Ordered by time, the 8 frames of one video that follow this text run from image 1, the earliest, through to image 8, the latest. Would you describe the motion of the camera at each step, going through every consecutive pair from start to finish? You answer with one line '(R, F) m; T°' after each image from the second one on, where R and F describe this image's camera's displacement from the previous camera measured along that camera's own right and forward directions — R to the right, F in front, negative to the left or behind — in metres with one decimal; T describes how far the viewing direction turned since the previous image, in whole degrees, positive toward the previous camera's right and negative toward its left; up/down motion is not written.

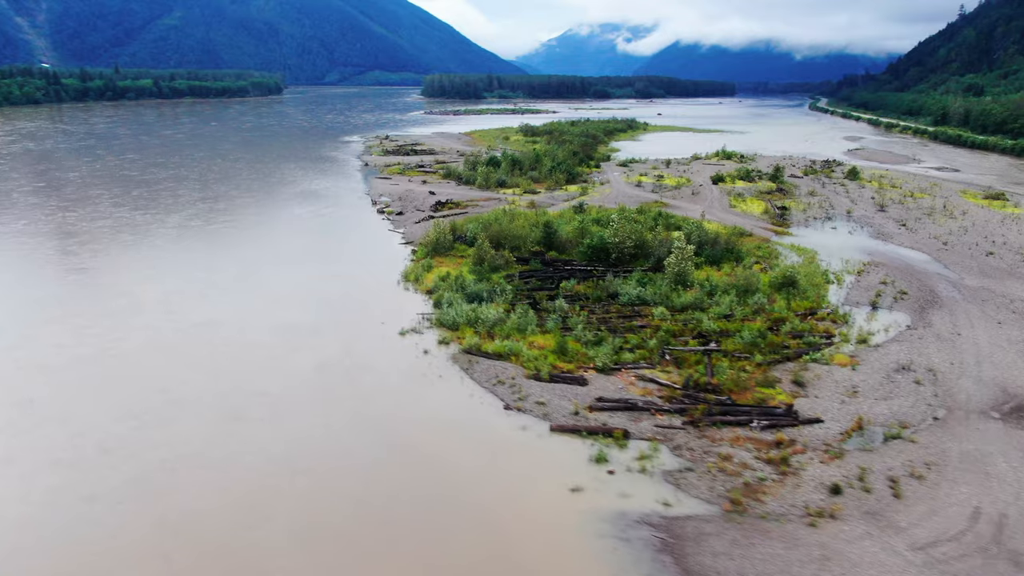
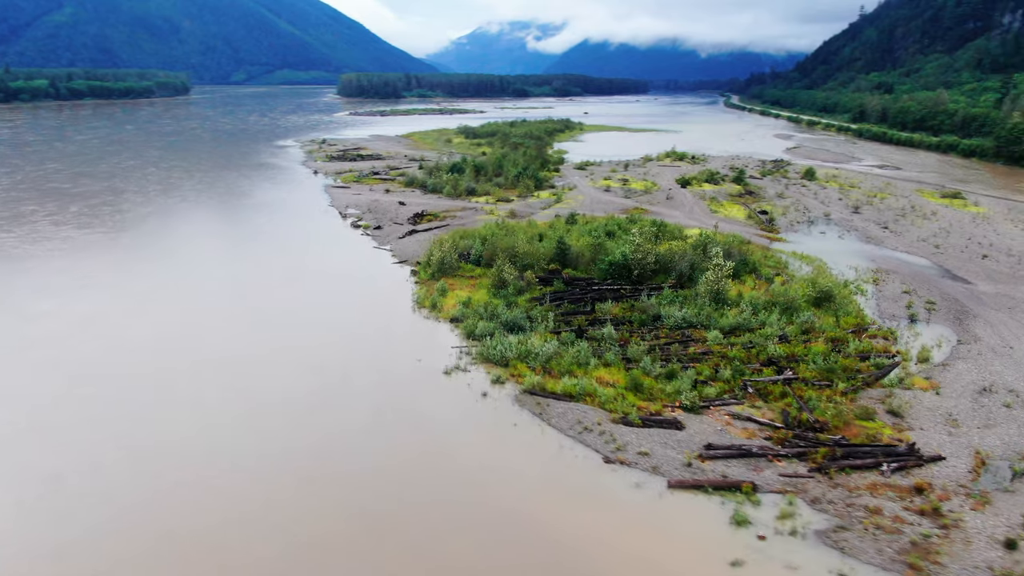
(-2.8, +1.7) m; +6°
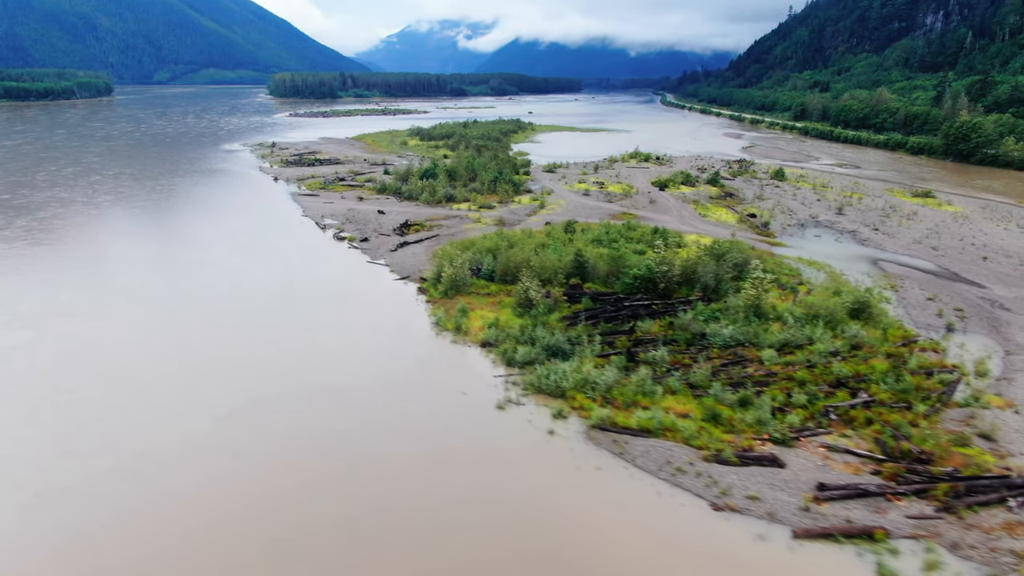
(-2.3, +1.4) m; +5°
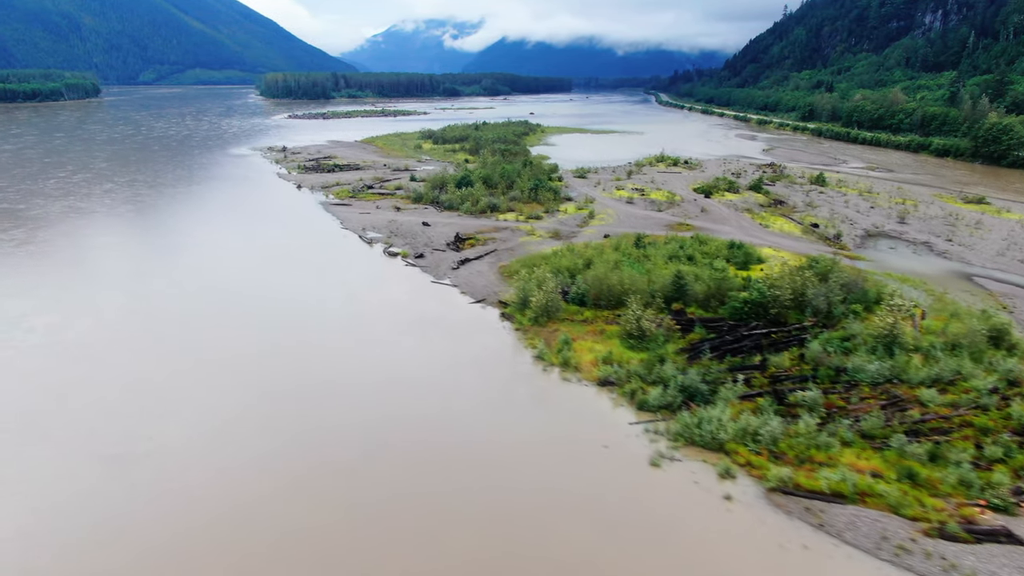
(-2.8, +1.8) m; +1°
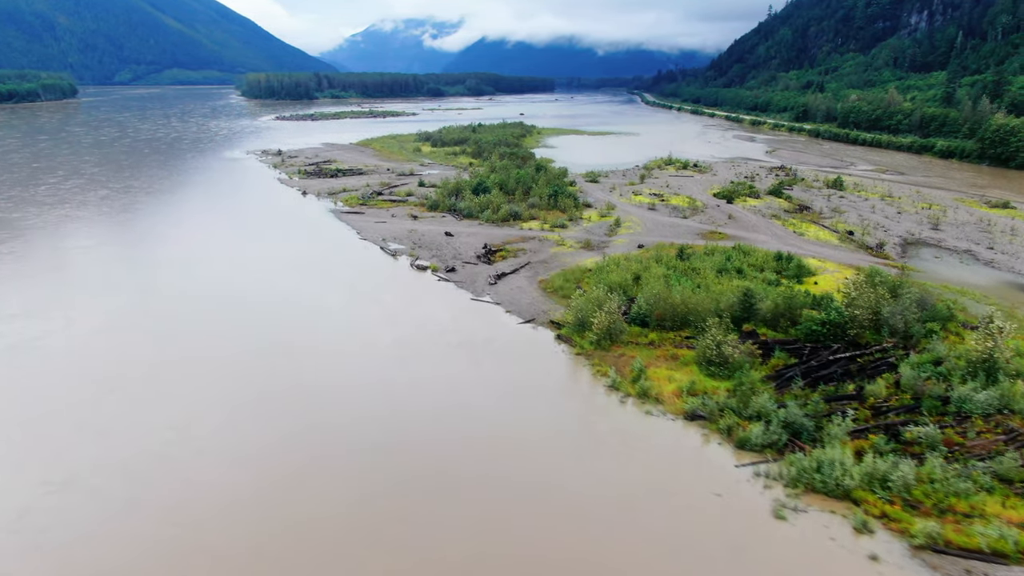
(-1.9, +1.4) m; +1°
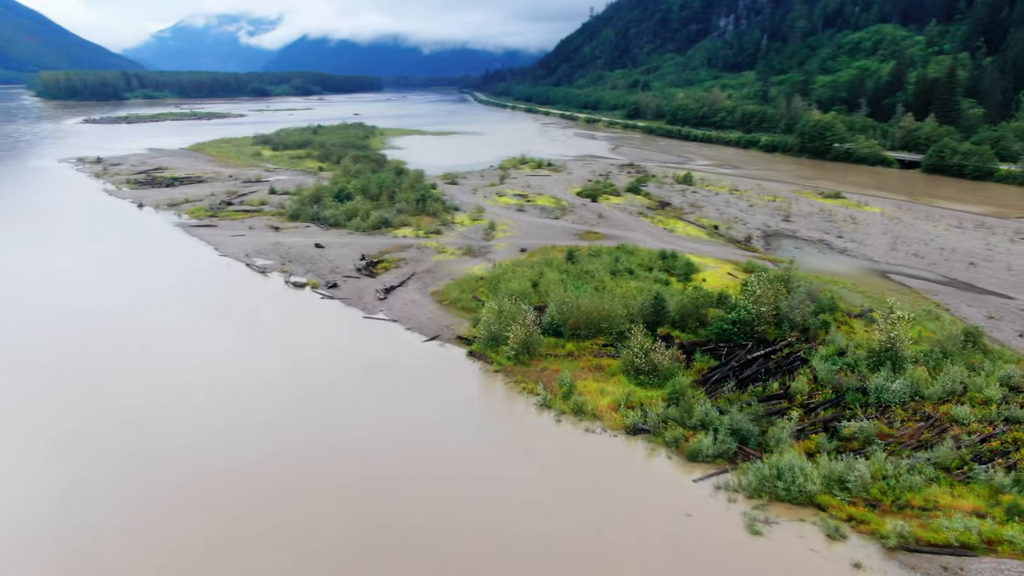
(-1.6, +1.2) m; +12°
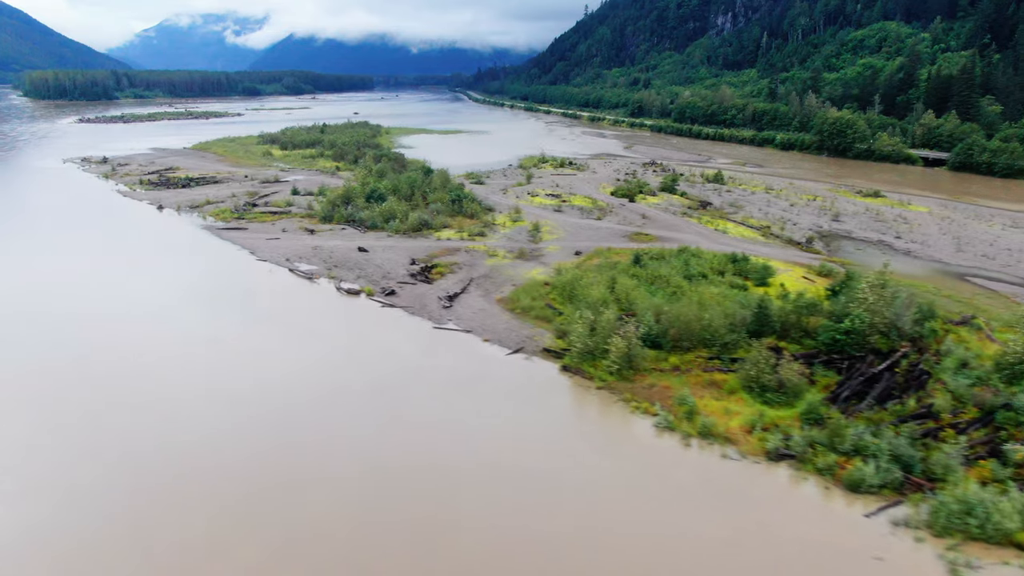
(-2.4, +1.4) m; +1°
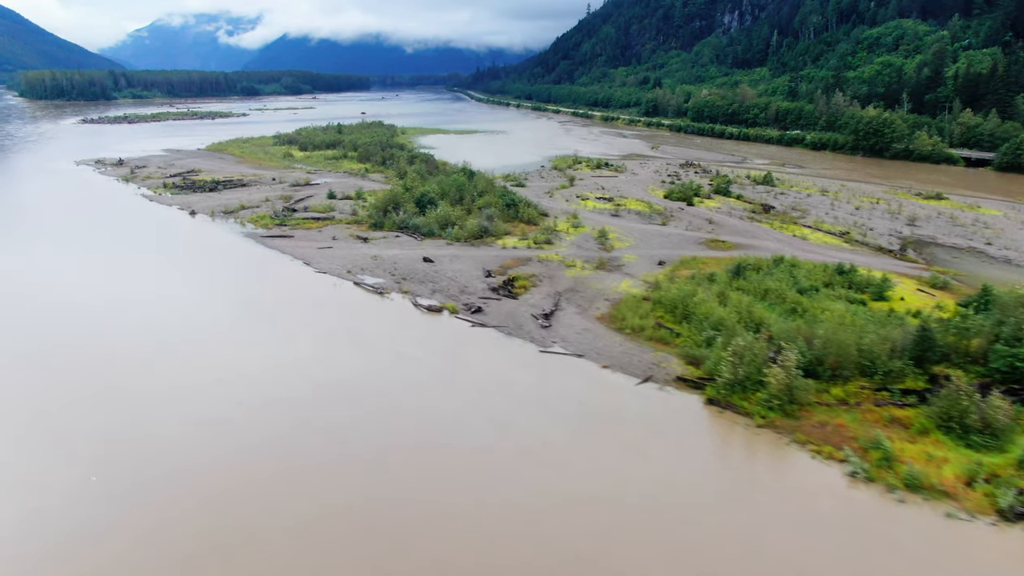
(-2.8, +2.0) m; 0°
